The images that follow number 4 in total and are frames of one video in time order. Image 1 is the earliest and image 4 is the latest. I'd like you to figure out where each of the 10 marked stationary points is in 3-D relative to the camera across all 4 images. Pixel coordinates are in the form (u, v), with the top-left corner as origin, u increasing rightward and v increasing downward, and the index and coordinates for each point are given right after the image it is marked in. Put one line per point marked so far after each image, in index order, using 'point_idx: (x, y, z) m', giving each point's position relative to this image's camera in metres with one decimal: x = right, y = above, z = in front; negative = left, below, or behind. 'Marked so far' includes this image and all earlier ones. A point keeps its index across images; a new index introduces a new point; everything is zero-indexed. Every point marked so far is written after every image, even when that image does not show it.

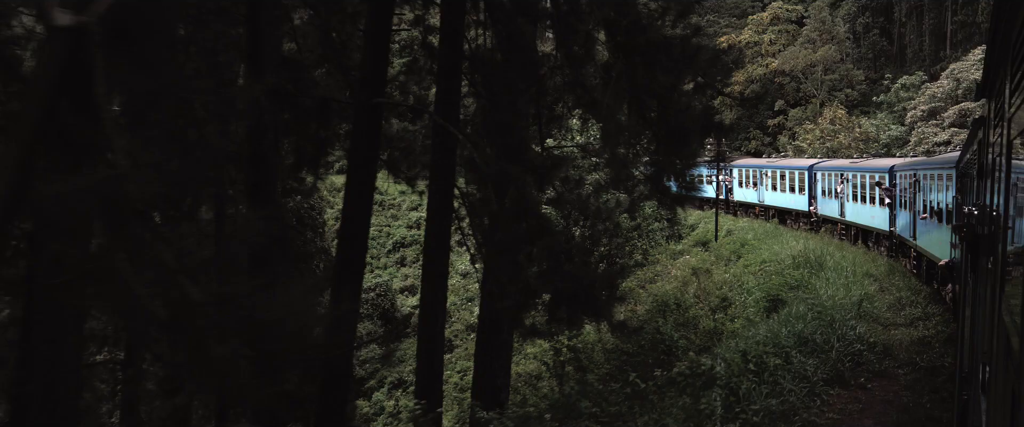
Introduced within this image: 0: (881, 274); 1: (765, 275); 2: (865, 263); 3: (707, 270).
0: (+4.2, -0.7, +12.4) m
1: (+3.0, -0.7, +13.1) m
2: (+4.4, -0.6, +13.3) m
3: (+2.5, -0.8, +14.4) m
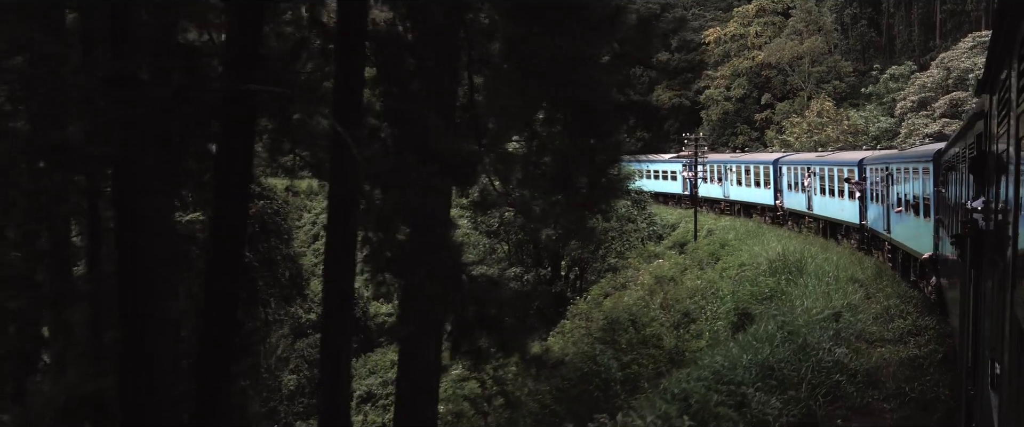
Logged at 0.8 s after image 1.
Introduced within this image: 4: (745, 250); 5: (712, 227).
0: (+3.7, -0.7, +11.2) m
1: (+2.5, -0.7, +12.0) m
2: (+3.9, -0.6, +12.2) m
3: (+2.0, -0.8, +13.3) m
4: (+3.0, -0.5, +13.9) m
5: (+3.4, -0.2, +18.5) m
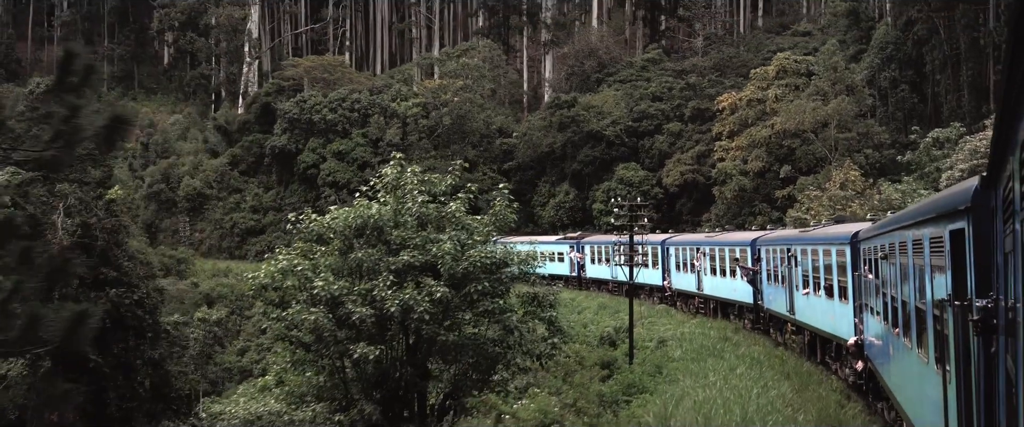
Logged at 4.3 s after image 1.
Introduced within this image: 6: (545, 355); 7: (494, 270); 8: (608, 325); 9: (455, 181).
0: (+1.8, -1.3, +5.6) m
1: (+0.6, -1.4, +6.5) m
2: (+2.0, -1.3, +6.6) m
3: (+0.2, -1.6, +7.8) m
4: (+1.2, -1.4, +8.3) m
5: (+1.8, -1.5, +12.9) m
6: (+0.3, -1.4, +10.9) m
7: (-0.2, -0.5, +10.4) m
8: (+1.5, -1.6, +15.7) m
9: (-0.6, +0.3, +11.2) m
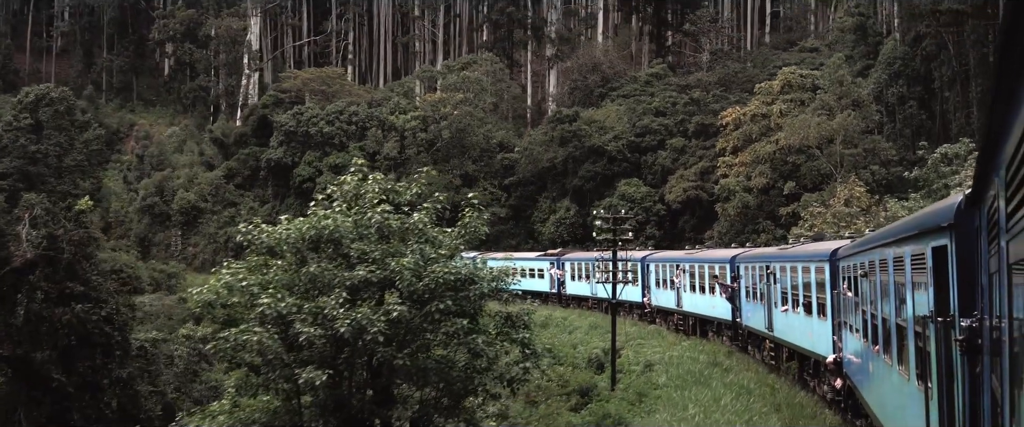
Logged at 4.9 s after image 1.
0: (+1.5, -1.4, +4.8) m
1: (+0.3, -1.5, +5.6) m
2: (+1.7, -1.4, +5.8) m
3: (-0.1, -1.6, +6.9) m
4: (+0.9, -1.4, +7.5) m
5: (+1.6, -1.6, +12.0) m
6: (0.0, -1.5, +10.1) m
7: (-0.4, -0.7, +9.6) m
8: (+1.3, -1.8, +14.8) m
9: (-0.8, +0.2, +10.4) m
